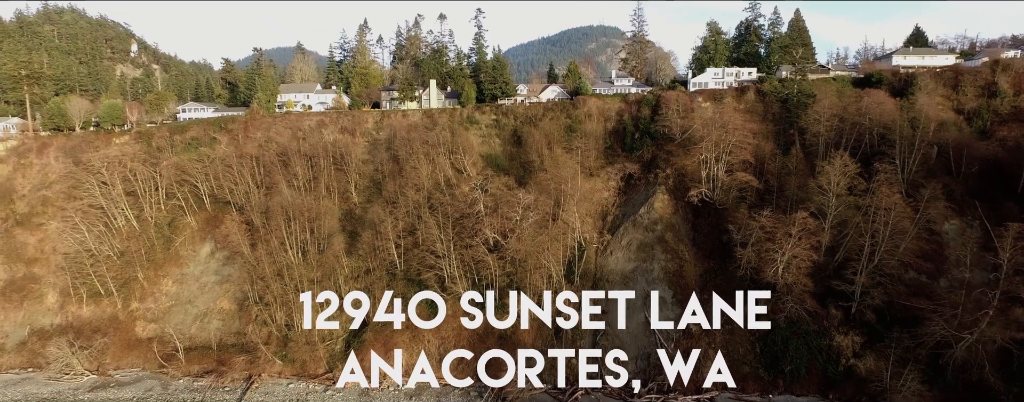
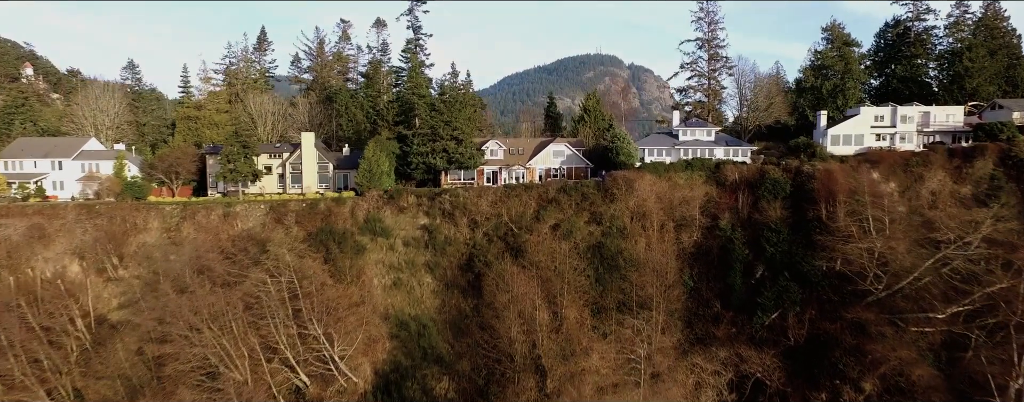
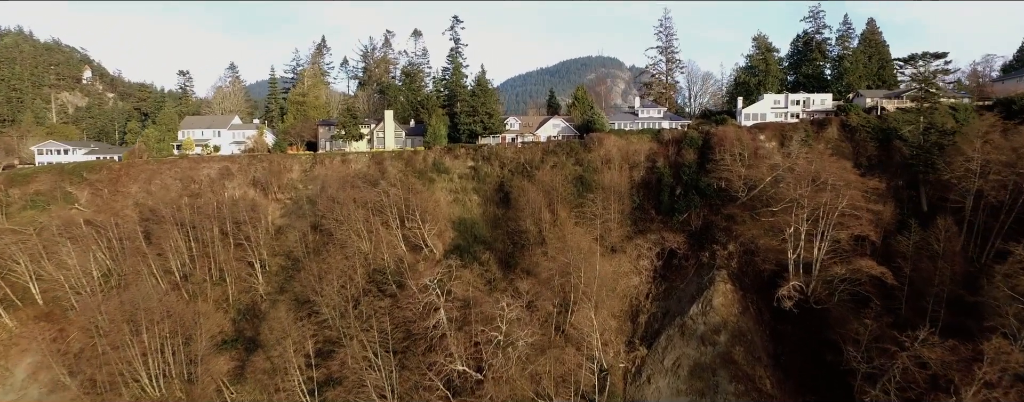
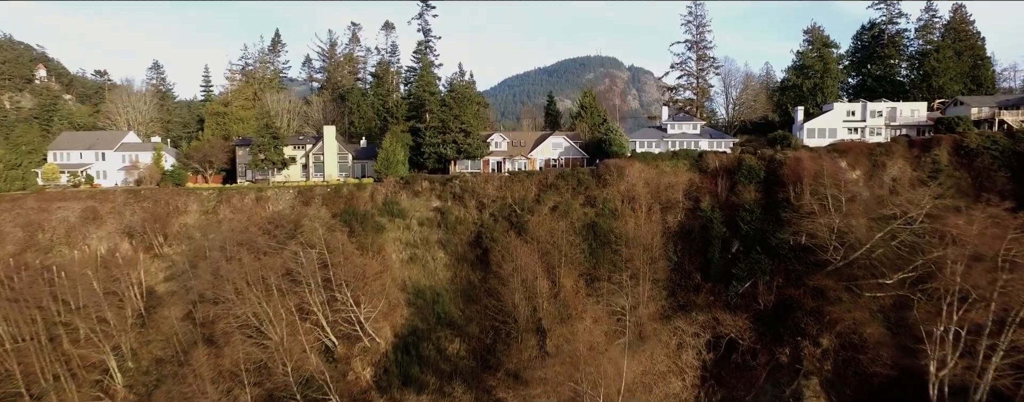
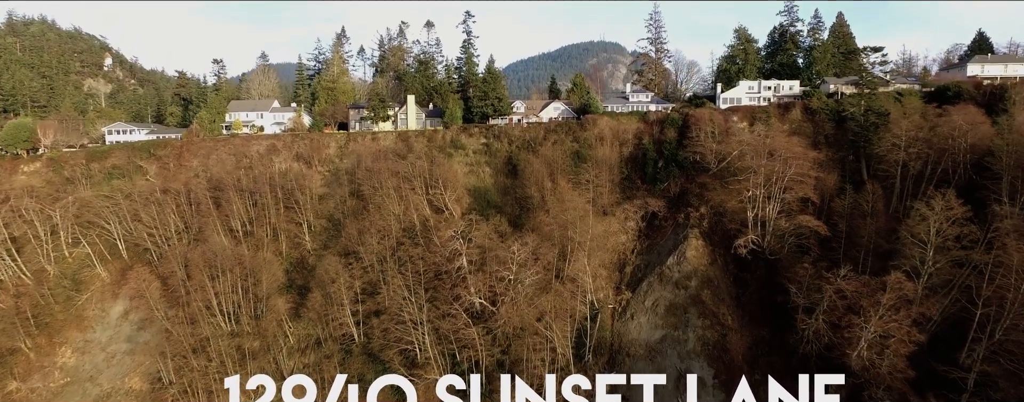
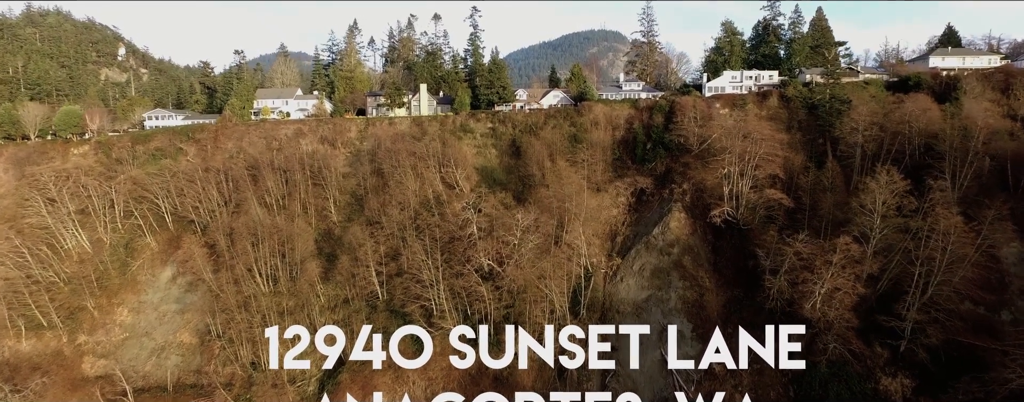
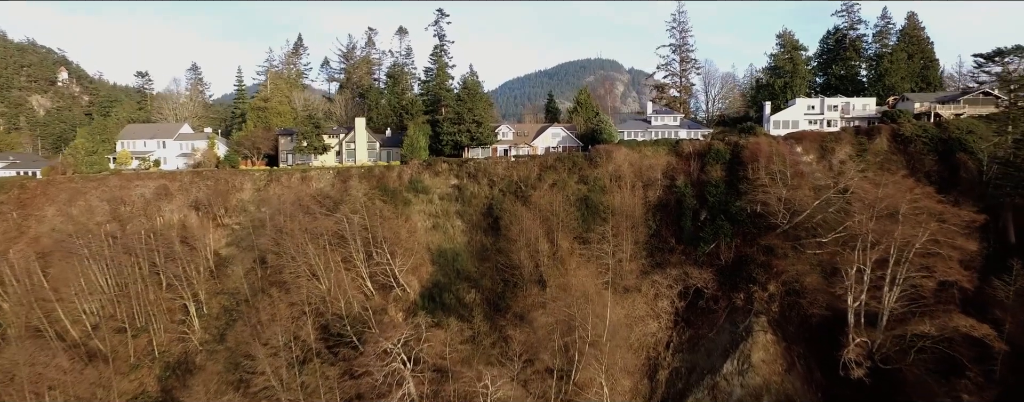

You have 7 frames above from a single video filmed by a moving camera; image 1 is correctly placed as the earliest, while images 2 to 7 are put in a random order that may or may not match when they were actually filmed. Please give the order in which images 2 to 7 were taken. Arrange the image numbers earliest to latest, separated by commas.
6, 5, 3, 7, 4, 2
